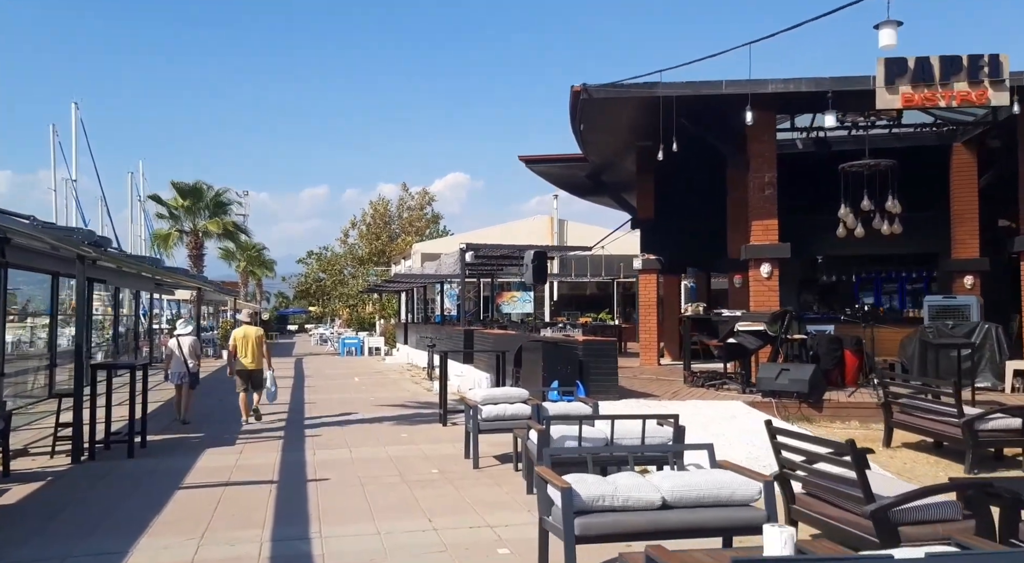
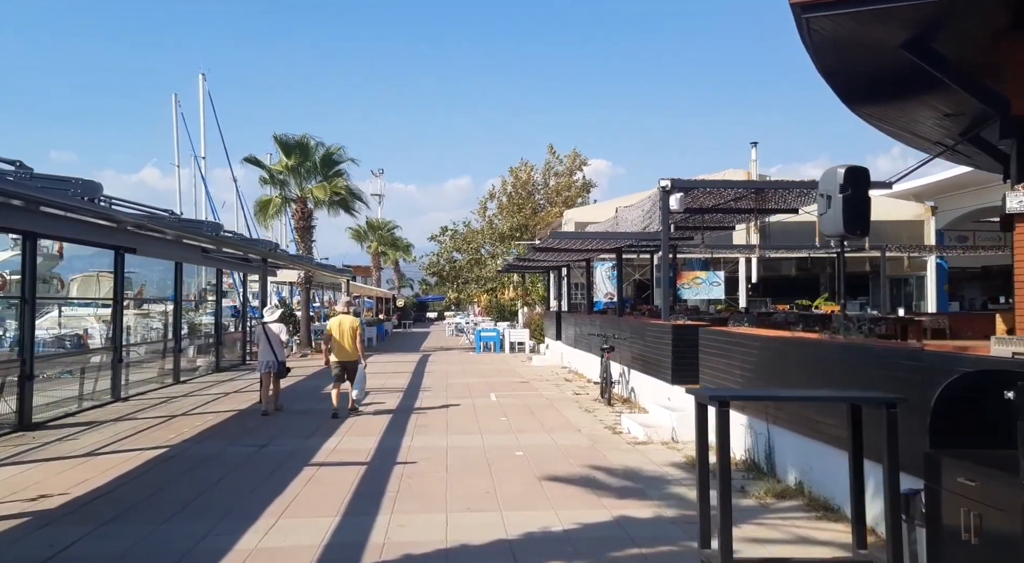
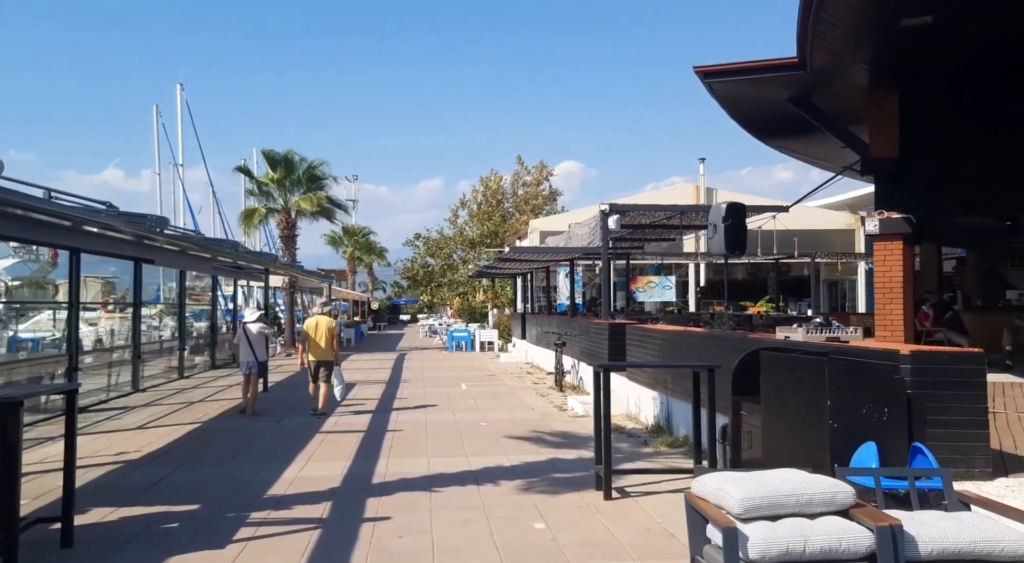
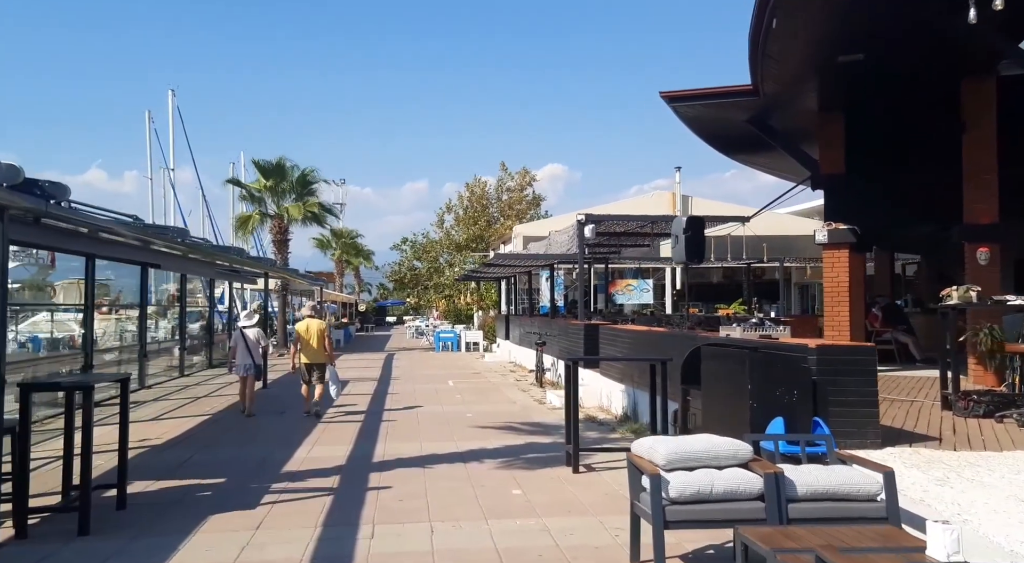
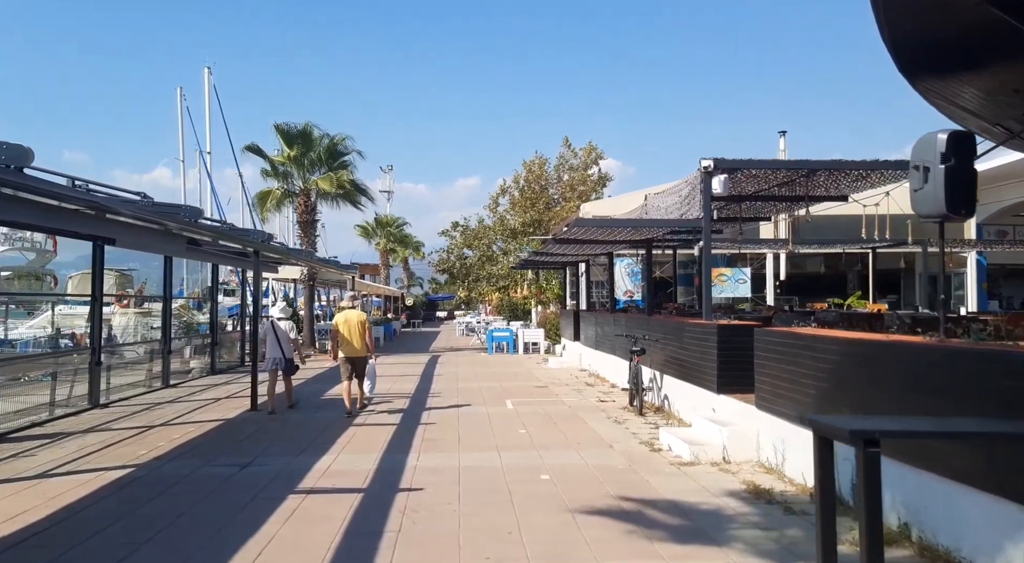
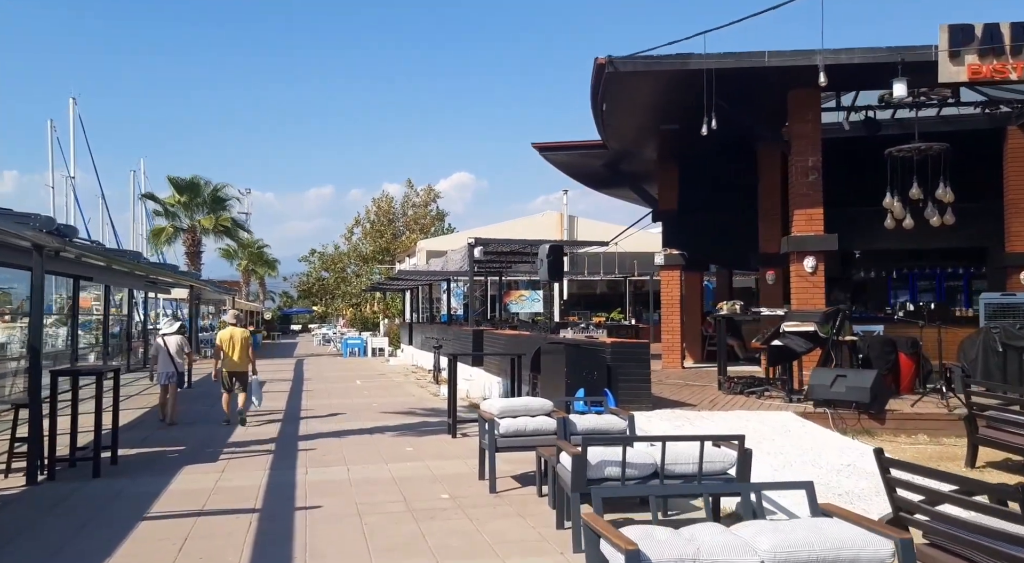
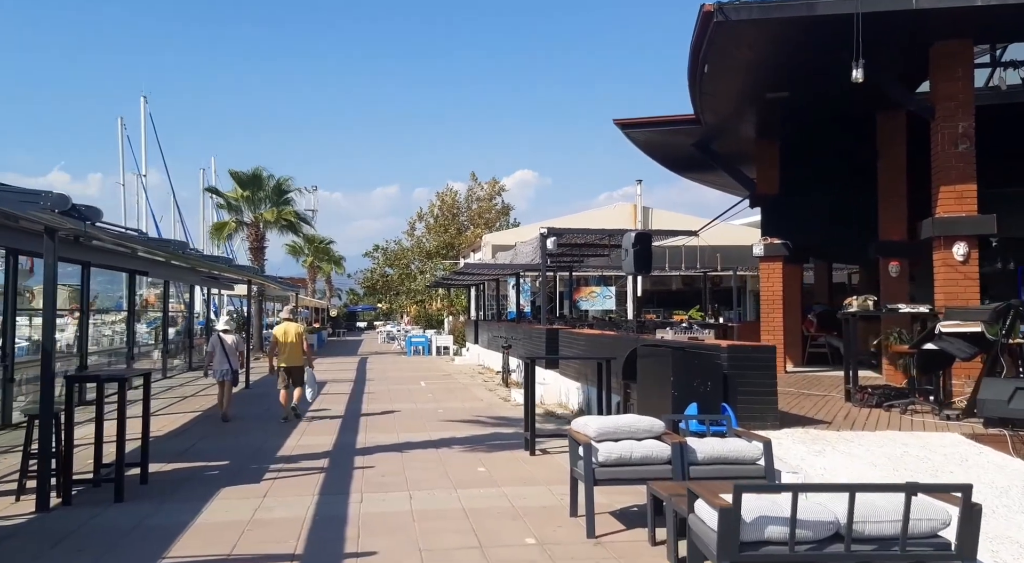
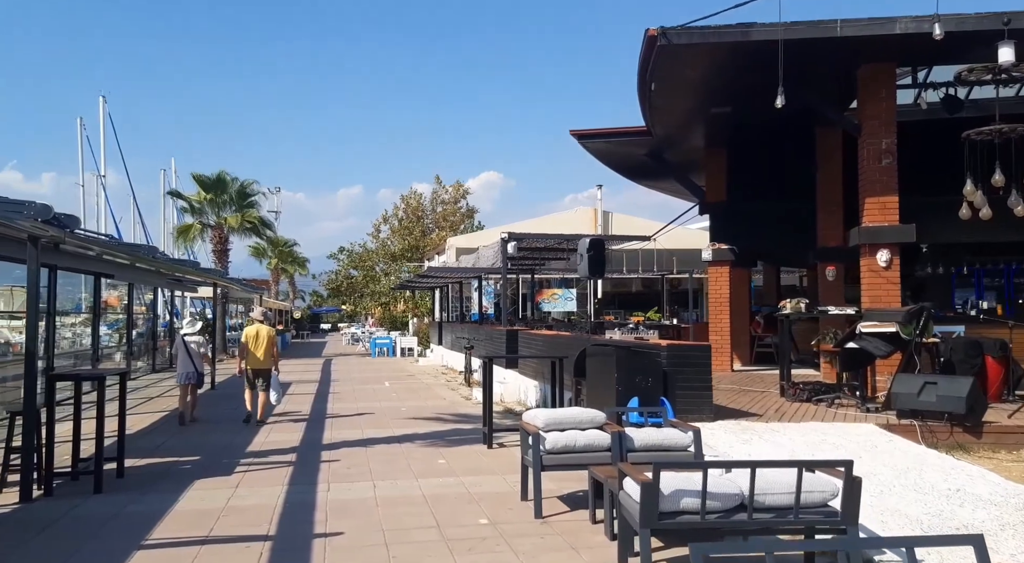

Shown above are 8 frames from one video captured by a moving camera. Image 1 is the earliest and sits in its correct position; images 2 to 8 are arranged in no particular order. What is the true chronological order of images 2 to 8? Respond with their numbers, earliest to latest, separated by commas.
6, 8, 7, 4, 3, 2, 5
